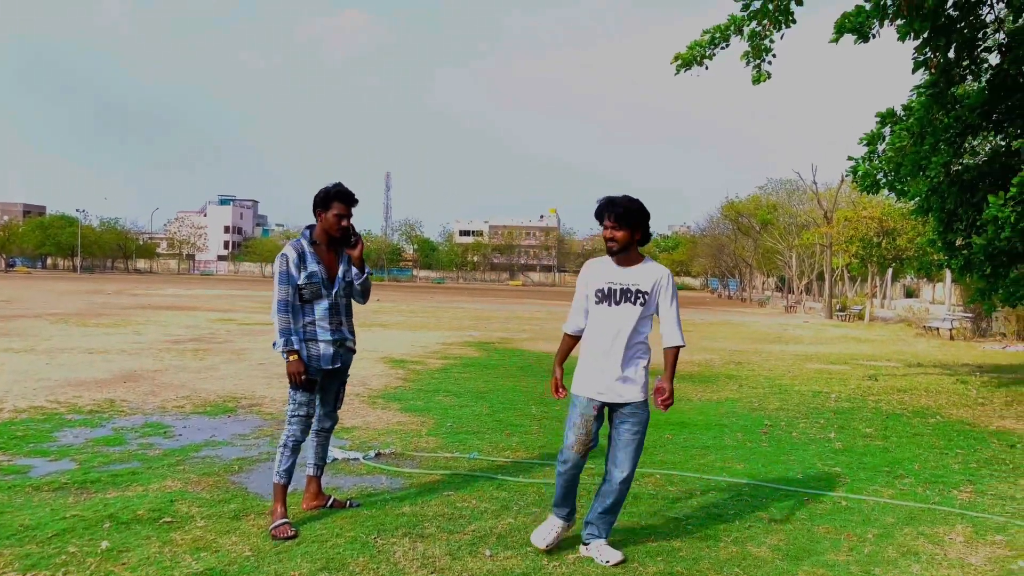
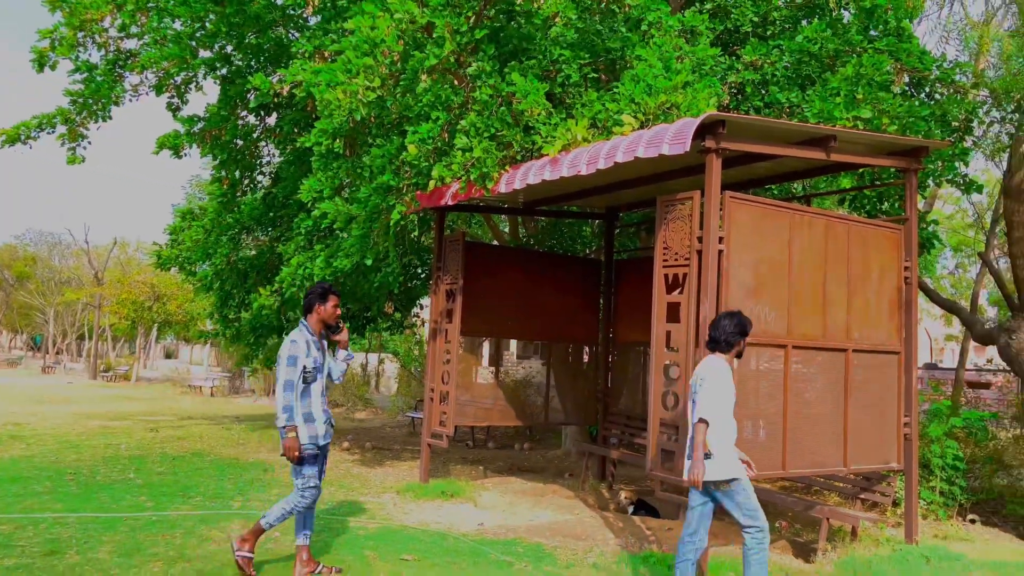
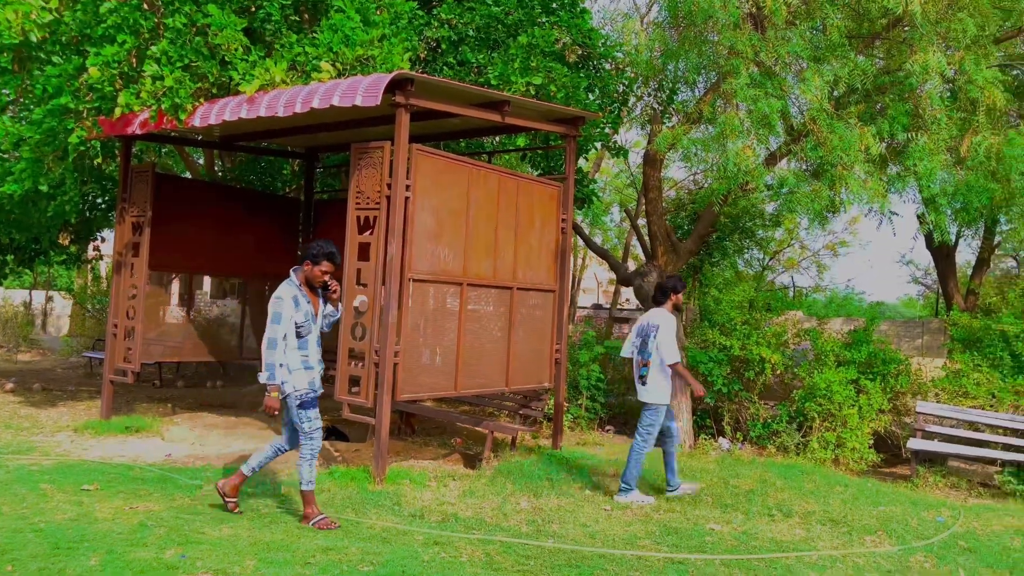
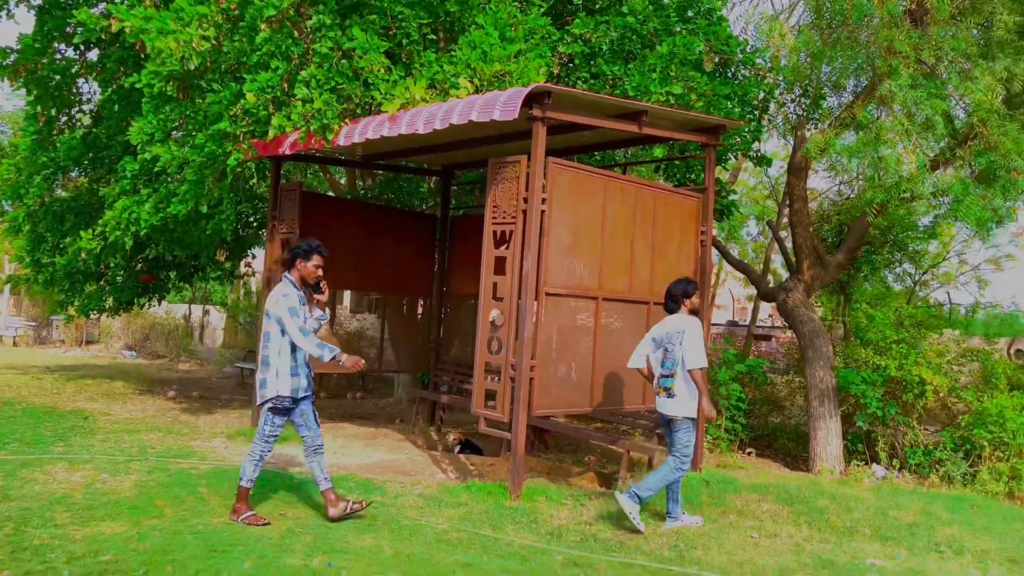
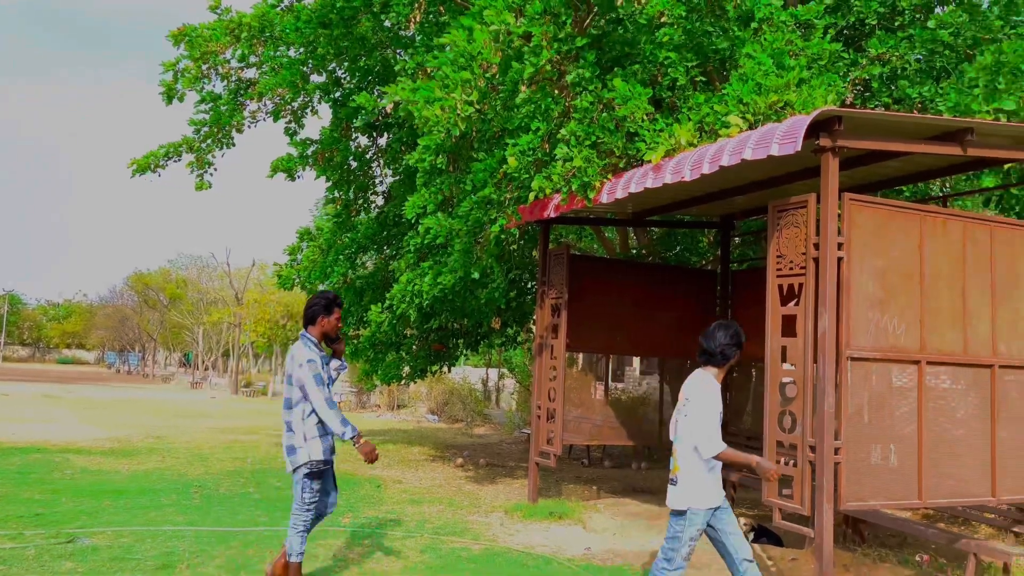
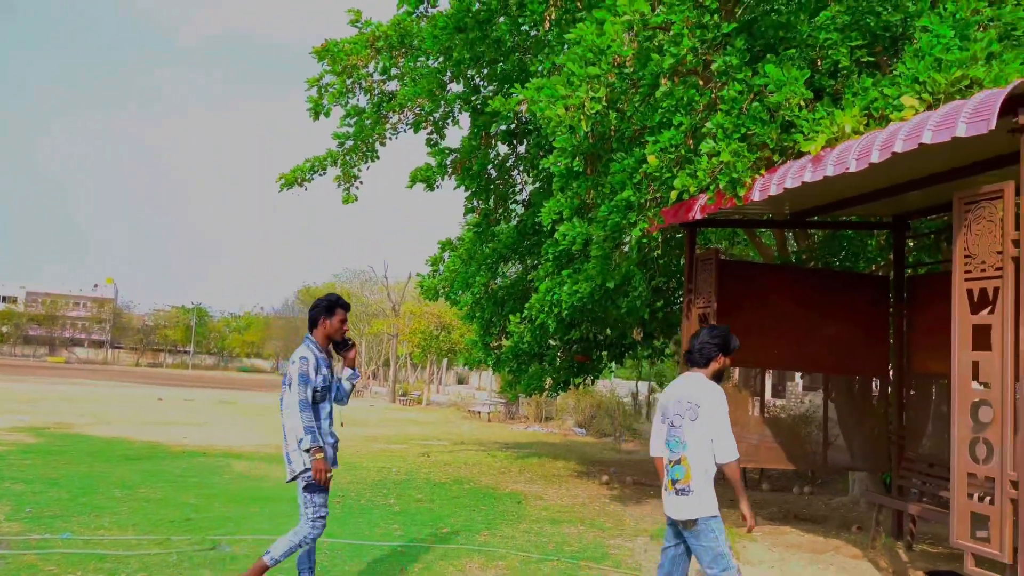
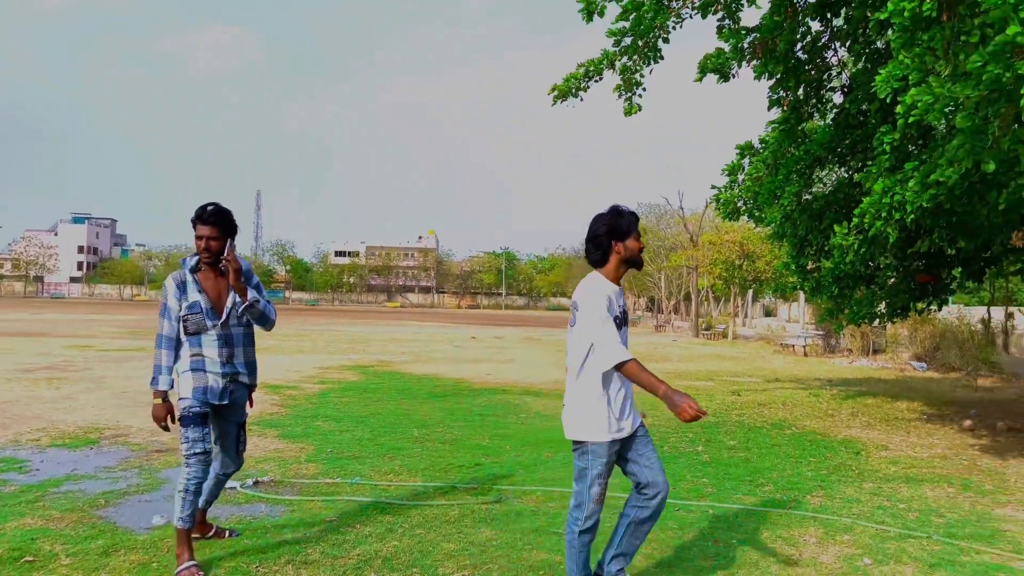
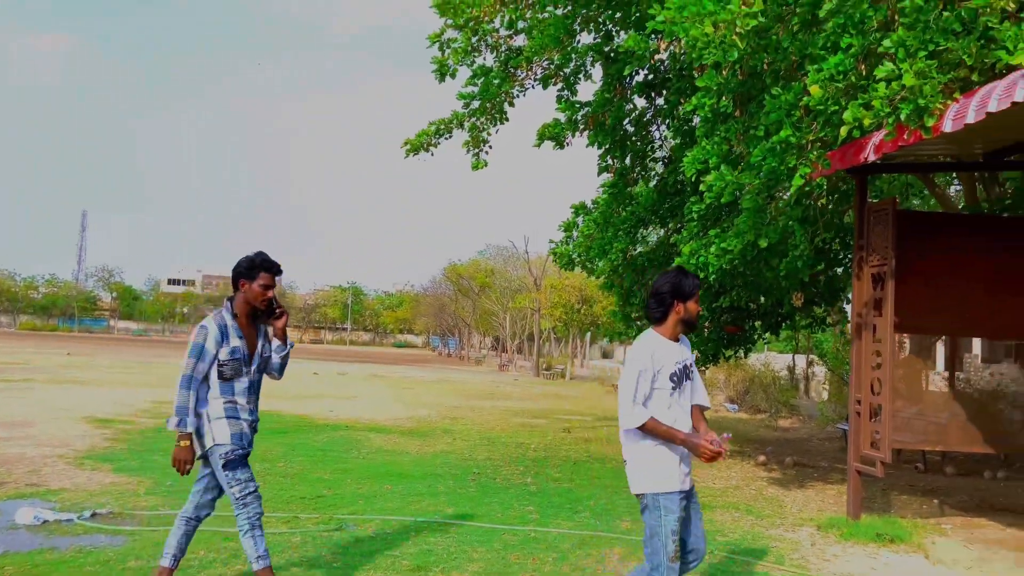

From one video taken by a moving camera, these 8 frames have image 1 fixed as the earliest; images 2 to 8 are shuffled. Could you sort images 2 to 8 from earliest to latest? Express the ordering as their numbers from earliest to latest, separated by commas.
7, 8, 6, 5, 2, 4, 3
